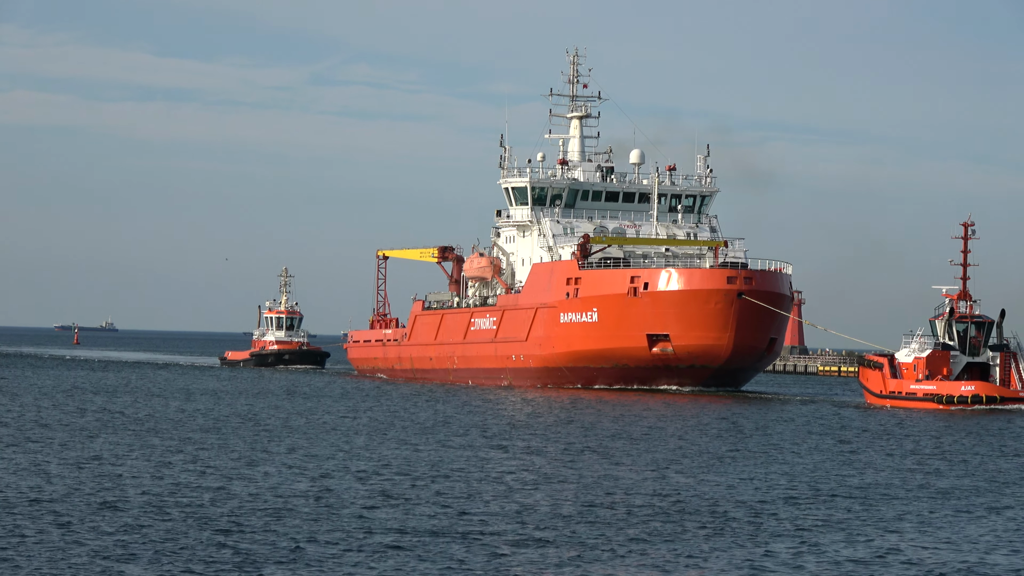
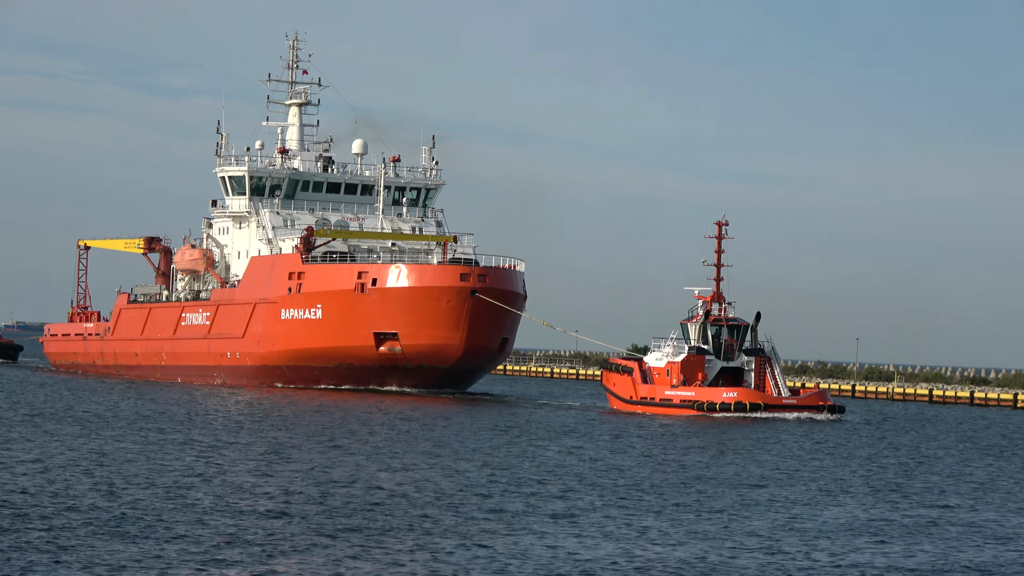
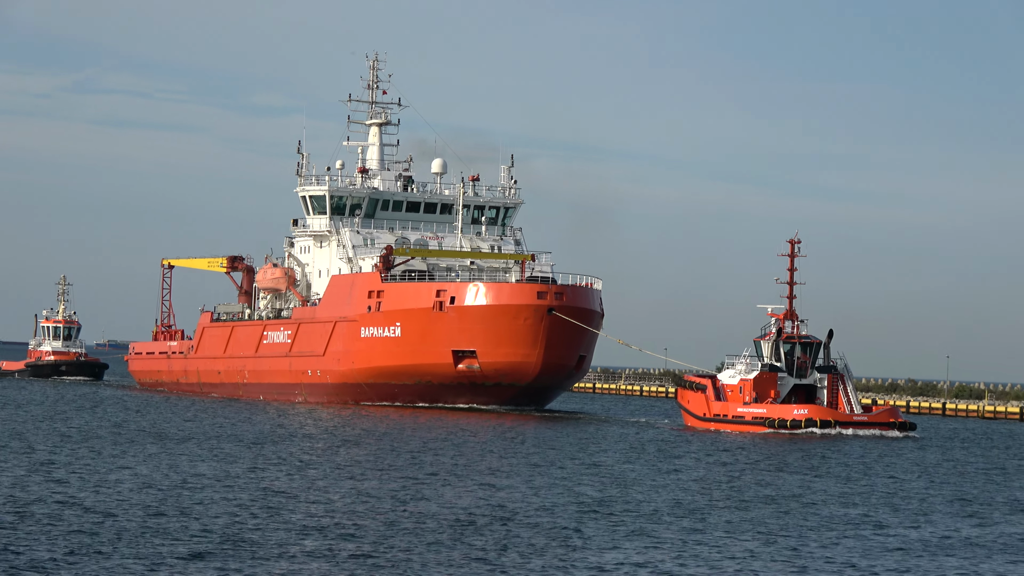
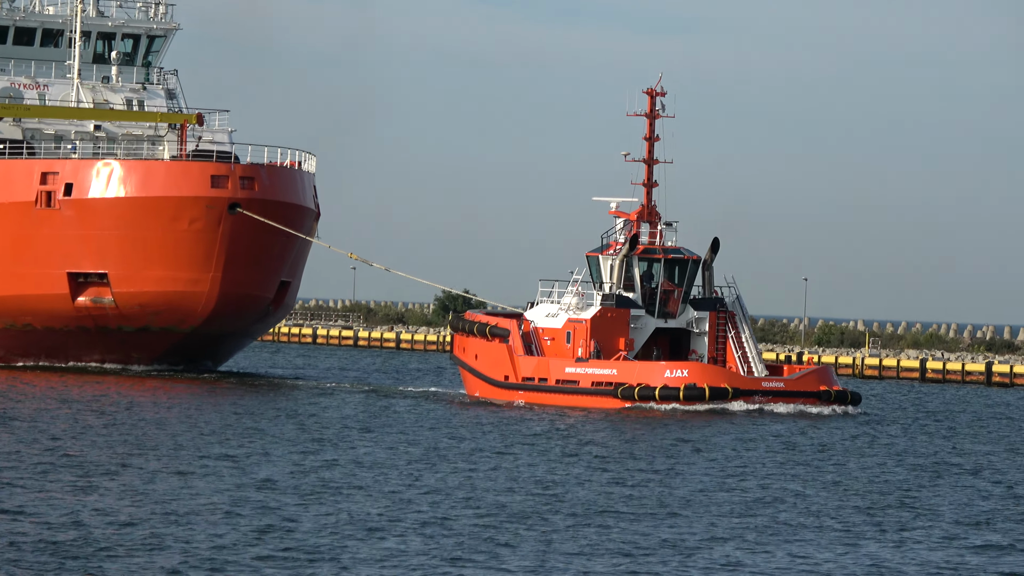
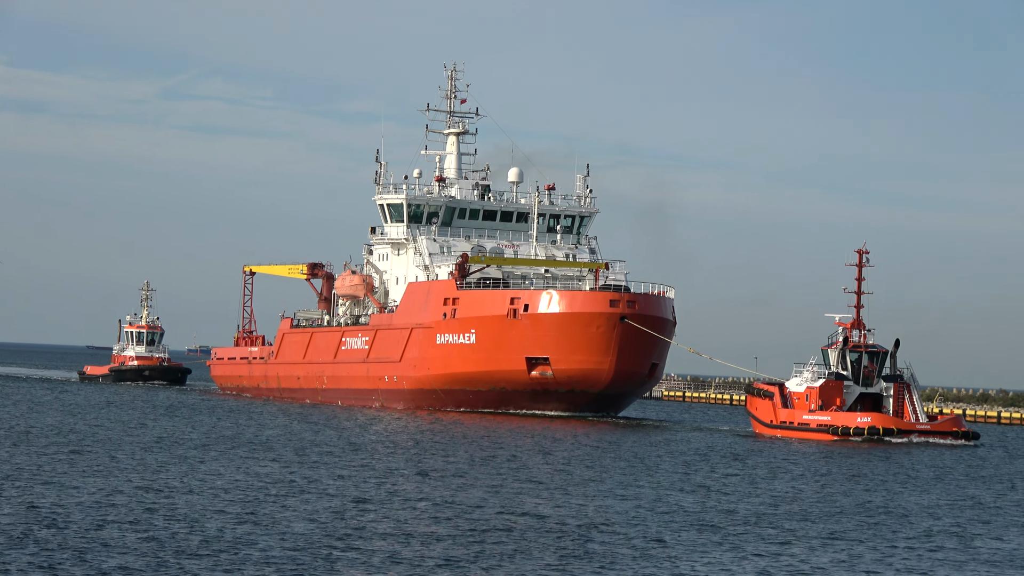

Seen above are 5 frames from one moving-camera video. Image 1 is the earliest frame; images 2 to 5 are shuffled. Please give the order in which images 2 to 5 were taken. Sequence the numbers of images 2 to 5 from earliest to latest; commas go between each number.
5, 3, 2, 4
